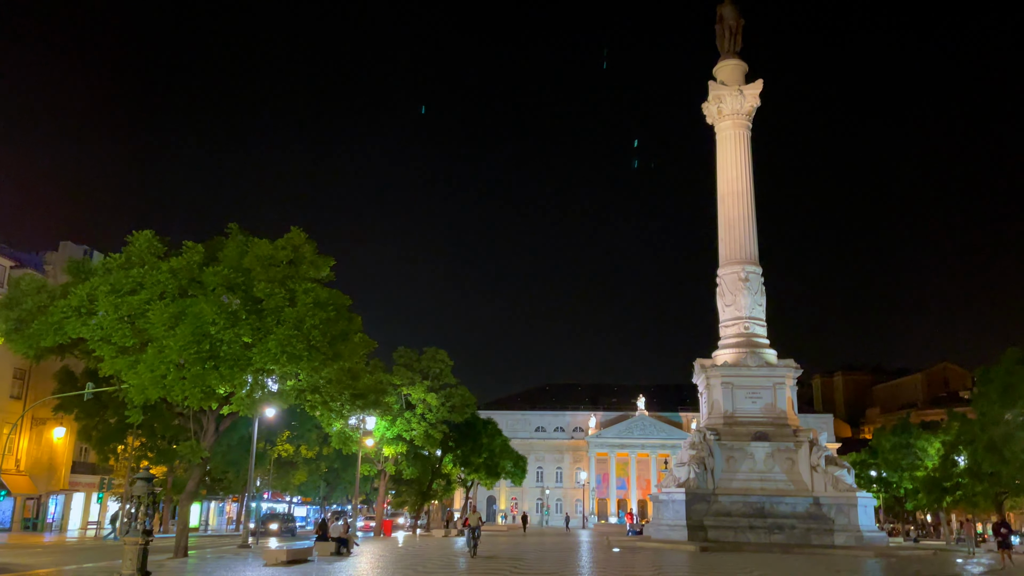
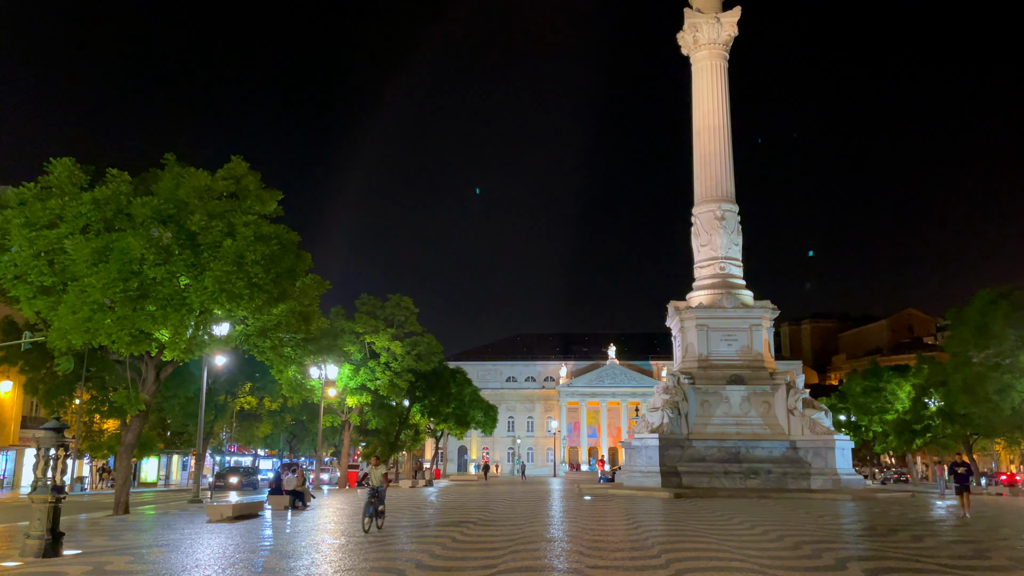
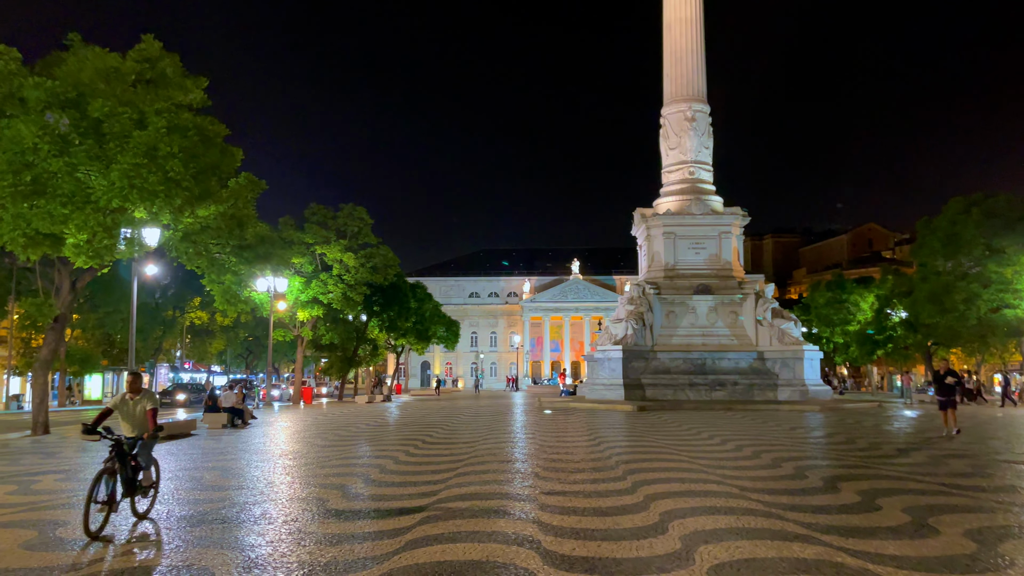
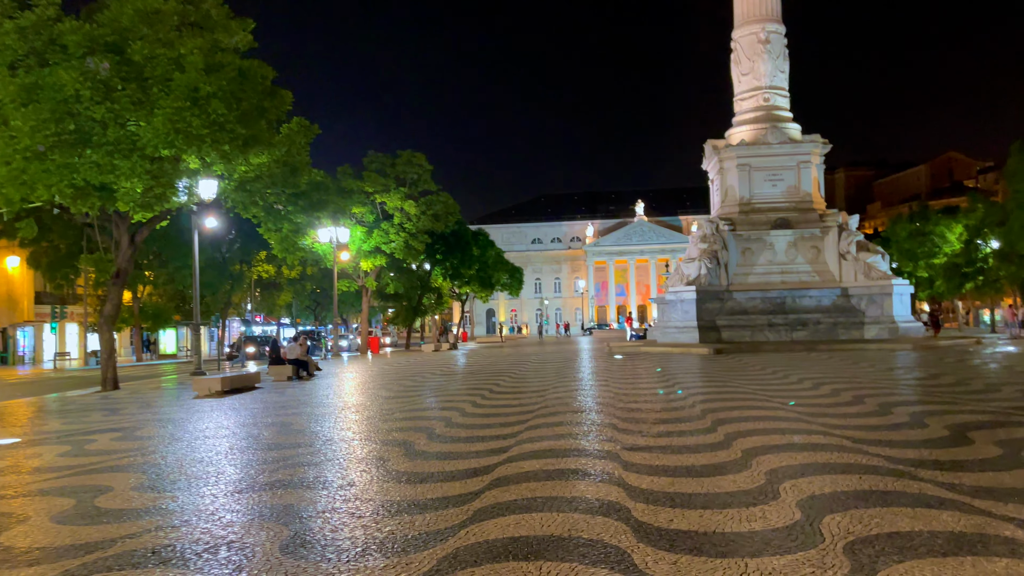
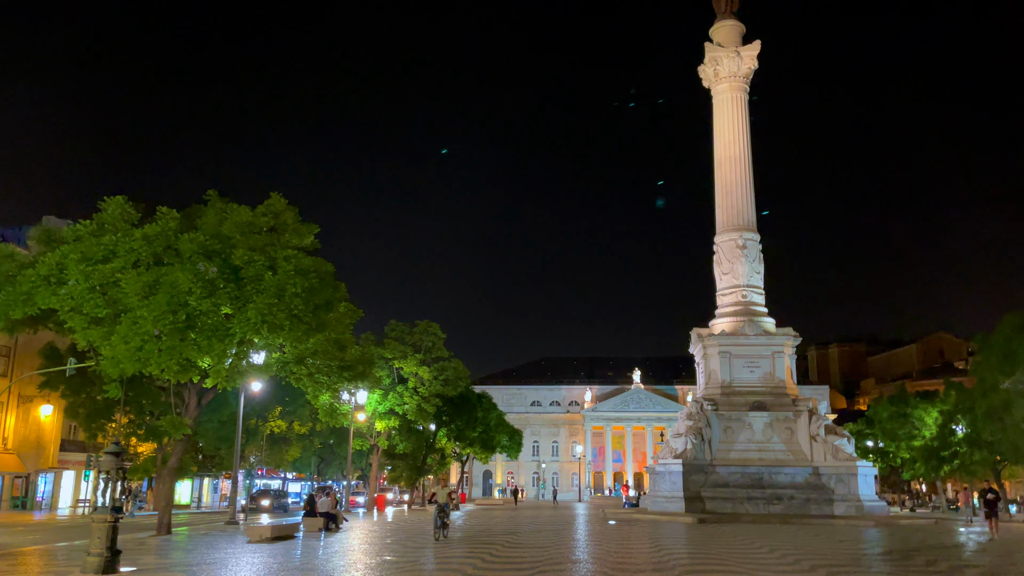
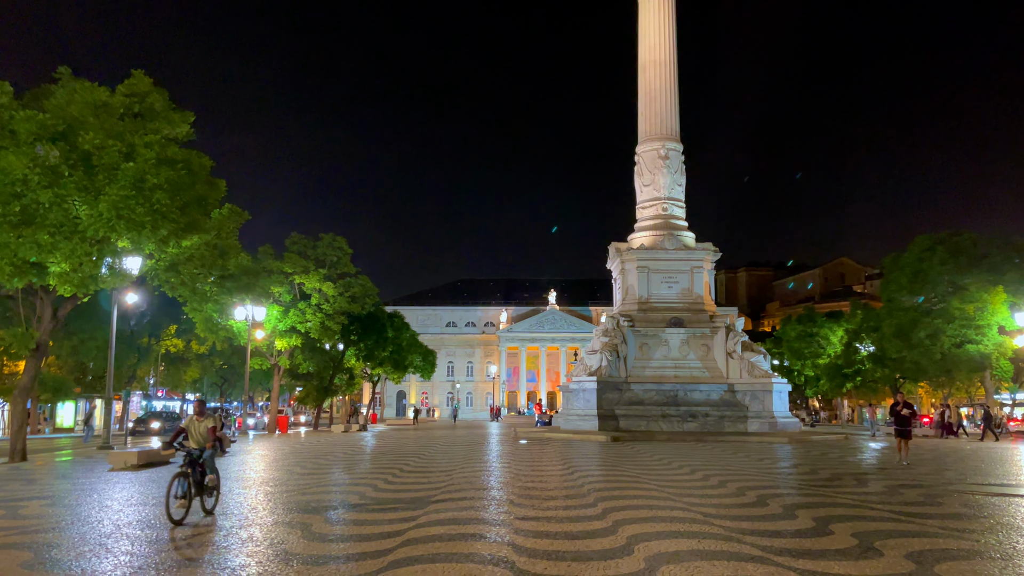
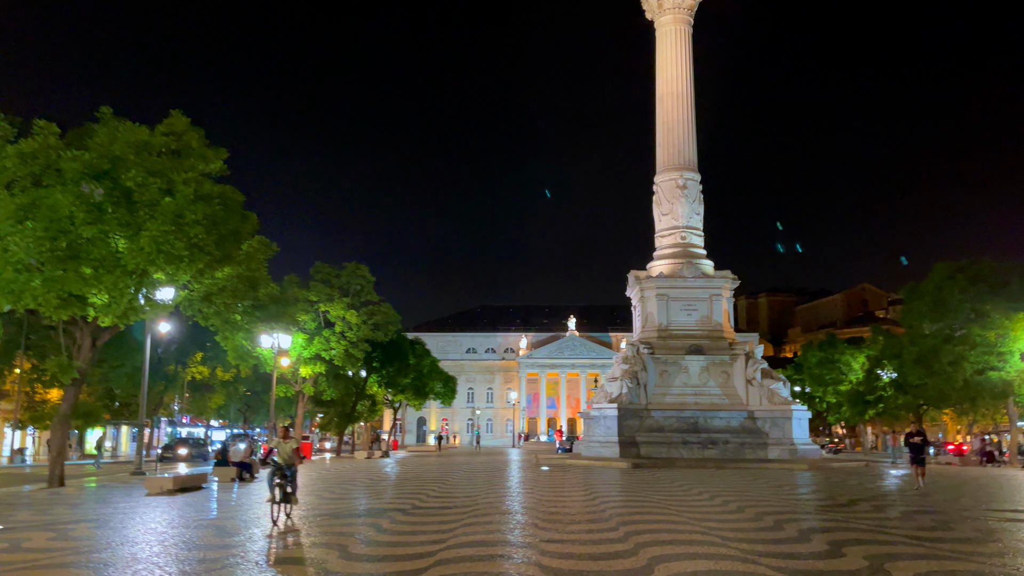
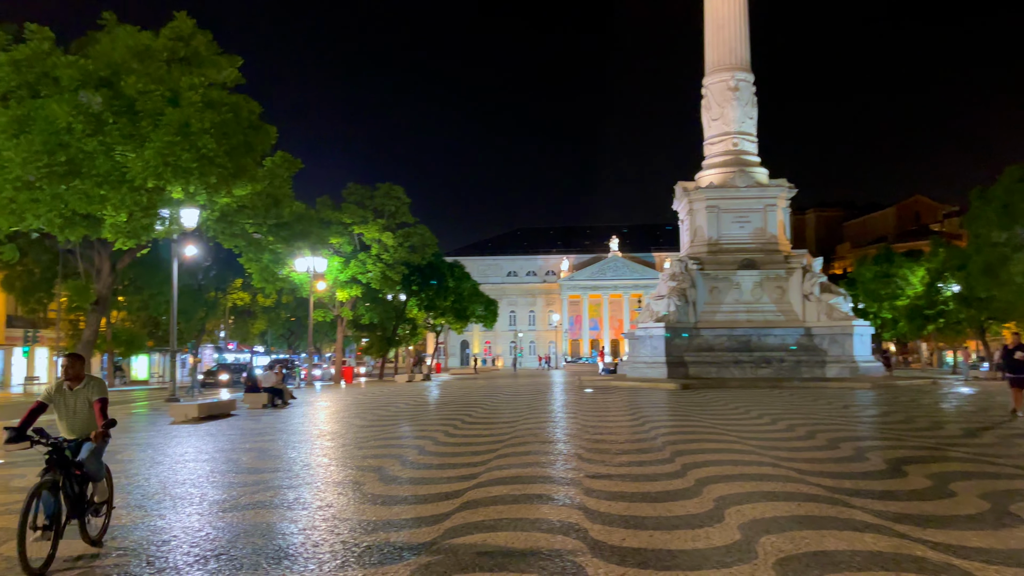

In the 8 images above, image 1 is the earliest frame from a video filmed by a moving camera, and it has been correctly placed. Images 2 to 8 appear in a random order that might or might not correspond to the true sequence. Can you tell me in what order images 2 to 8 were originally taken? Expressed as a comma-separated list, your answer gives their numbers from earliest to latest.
5, 2, 7, 6, 3, 8, 4
